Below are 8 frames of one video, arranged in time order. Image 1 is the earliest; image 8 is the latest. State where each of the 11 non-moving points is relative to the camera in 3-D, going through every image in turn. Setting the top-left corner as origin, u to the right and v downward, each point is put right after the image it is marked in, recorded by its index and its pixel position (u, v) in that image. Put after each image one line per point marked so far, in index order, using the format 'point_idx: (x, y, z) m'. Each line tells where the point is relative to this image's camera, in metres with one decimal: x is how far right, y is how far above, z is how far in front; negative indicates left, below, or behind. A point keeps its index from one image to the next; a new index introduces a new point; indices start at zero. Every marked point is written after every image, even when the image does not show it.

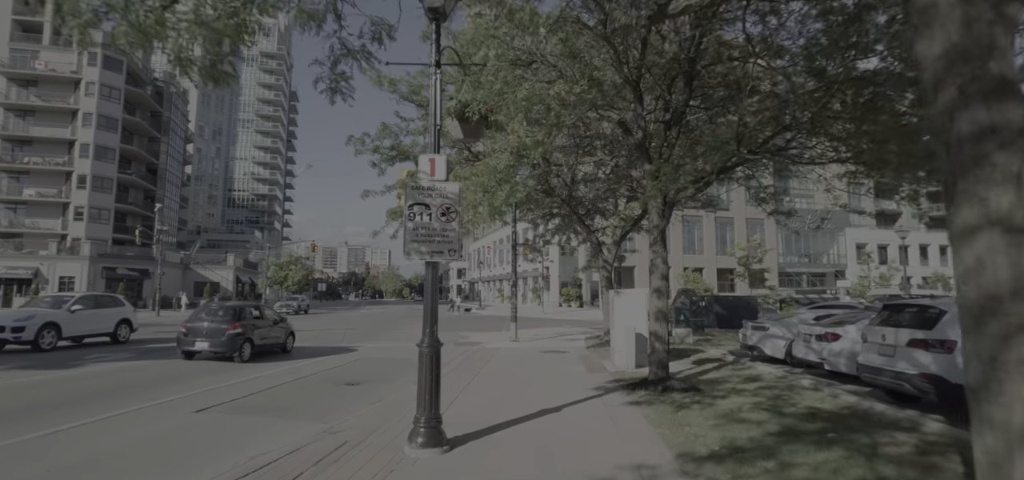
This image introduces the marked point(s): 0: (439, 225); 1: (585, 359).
0: (-0.8, +0.2, +5.3) m
1: (+2.0, -3.2, +12.3) m
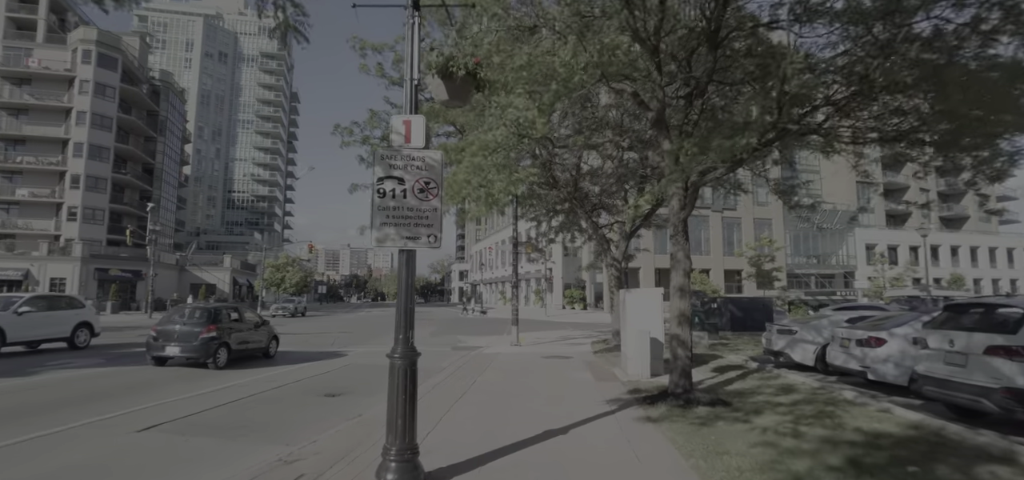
0: (-0.9, +0.3, +4.2) m
1: (+2.0, -3.1, +11.1) m
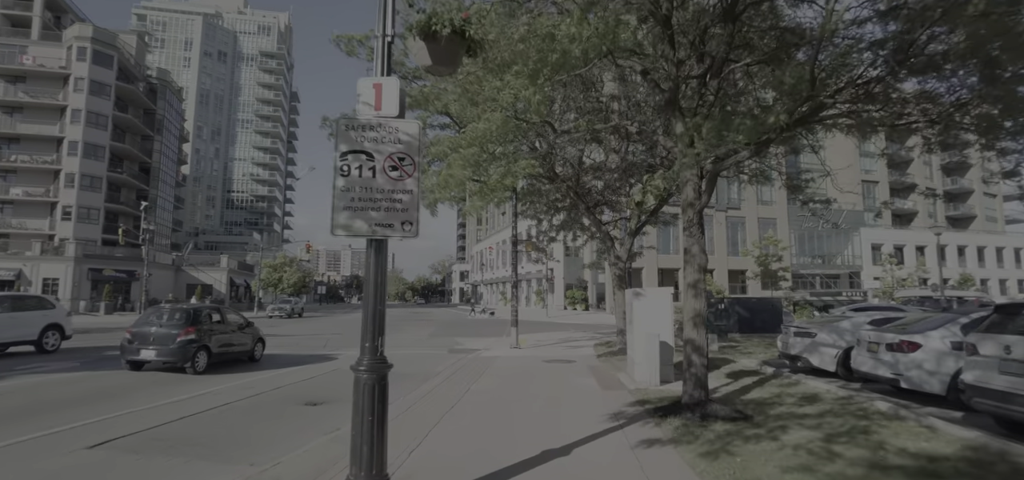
0: (-0.9, +0.4, +3.5) m
1: (+1.9, -3.0, +10.4) m
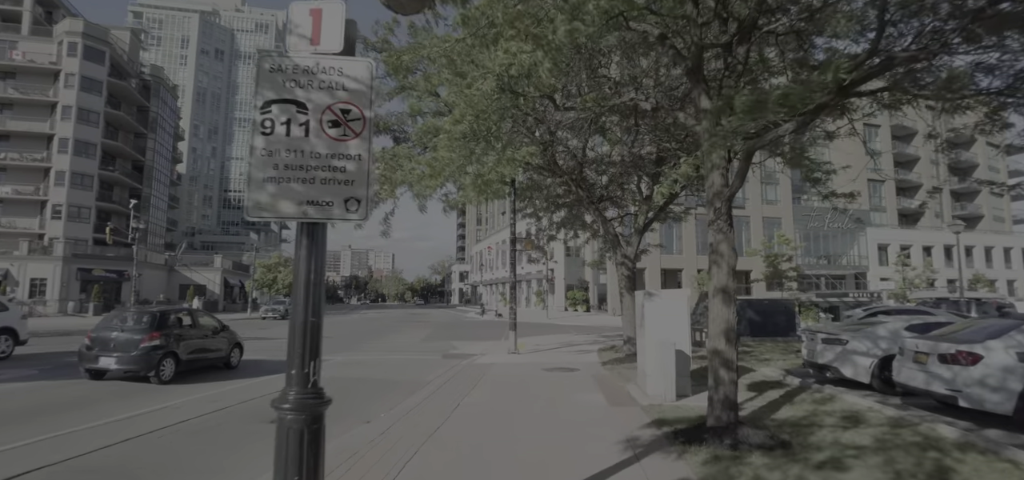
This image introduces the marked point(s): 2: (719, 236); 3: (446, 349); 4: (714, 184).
0: (-1.0, +0.5, +2.5) m
1: (+1.9, -2.9, +9.4) m
2: (+2.5, 0.0, +5.6) m
3: (-2.4, -4.0, +16.7) m
4: (+2.5, +0.7, +5.7) m
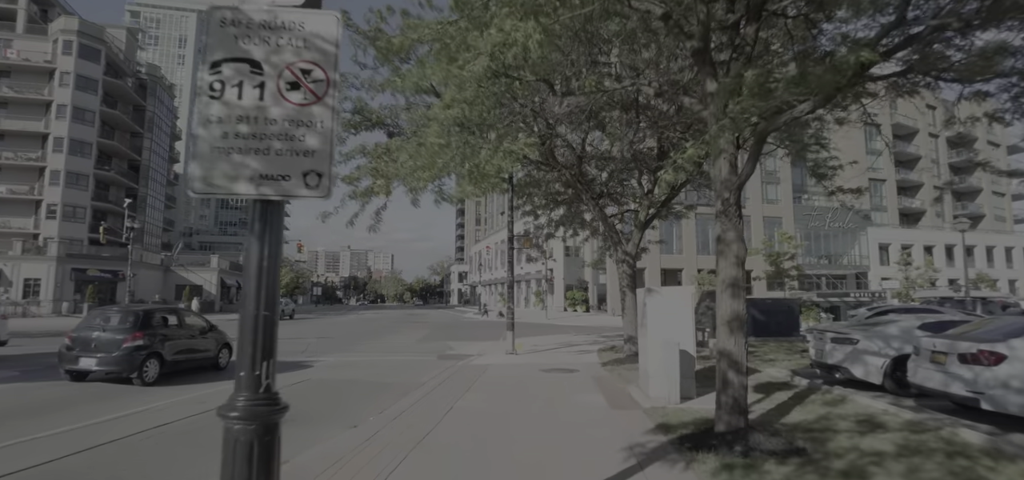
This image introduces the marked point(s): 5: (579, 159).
0: (-1.1, +0.6, +2.1) m
1: (+1.8, -2.9, +9.1) m
2: (+2.5, +0.1, +5.2) m
3: (-2.5, -3.9, +16.4) m
4: (+2.5, +0.8, +5.4) m
5: (+1.9, +2.2, +12.4) m
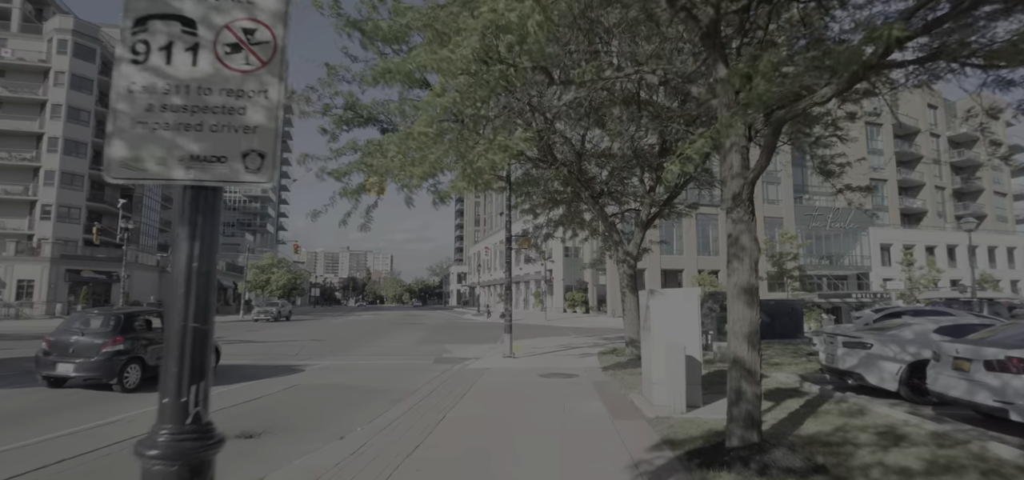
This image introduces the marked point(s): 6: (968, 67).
0: (-1.1, +0.6, +1.7) m
1: (+1.7, -2.9, +8.7) m
2: (+2.4, +0.2, +4.9) m
3: (-2.5, -3.9, +16.0) m
4: (+2.4, +0.8, +5.0) m
5: (+1.8, +2.2, +12.1) m
6: (+5.1, +1.9, +5.1) m
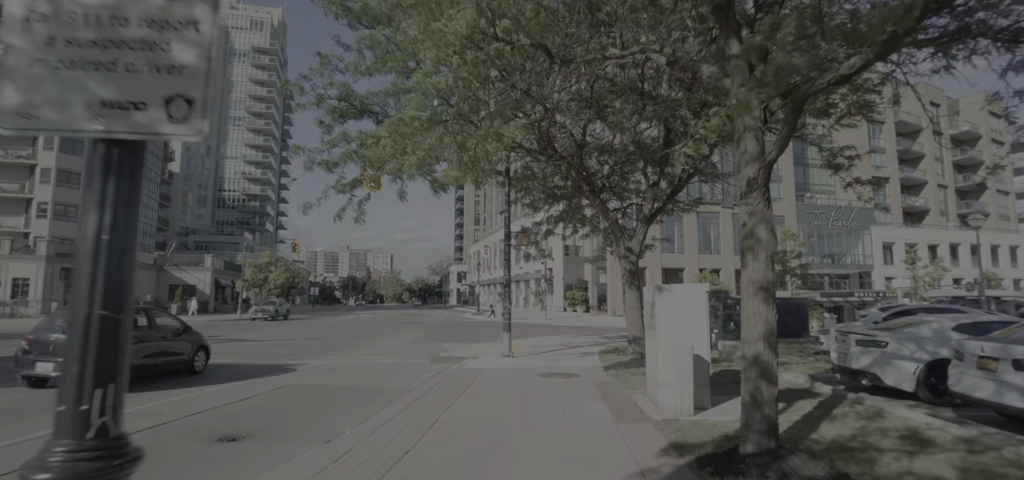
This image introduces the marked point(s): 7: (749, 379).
0: (-1.1, +0.7, +1.4) m
1: (+1.7, -2.7, +8.3) m
2: (+2.4, +0.3, +4.5) m
3: (-2.6, -3.8, +15.6) m
4: (+2.4, +0.9, +4.6) m
5: (+1.8, +2.3, +11.7) m
6: (+5.0, +2.0, +4.7) m
7: (+2.3, -1.3, +4.3) m
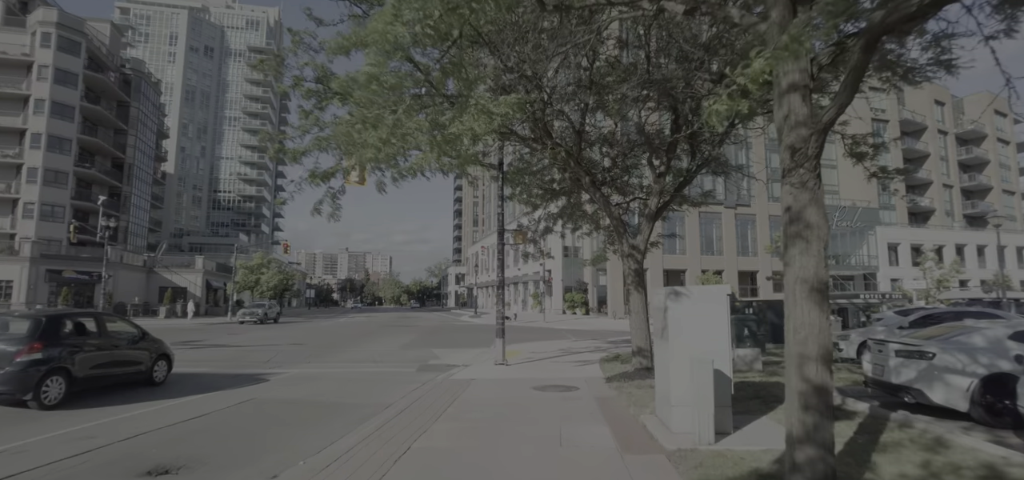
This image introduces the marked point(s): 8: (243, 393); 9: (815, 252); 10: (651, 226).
0: (-1.3, +0.8, +0.4) m
1: (+1.6, -2.7, +7.3) m
2: (+2.2, +0.3, +3.5) m
3: (-2.7, -3.8, +14.6) m
4: (+2.2, +1.0, +3.6) m
5: (+1.6, +2.4, +10.7) m
6: (+4.9, +2.1, +3.7) m
7: (+2.1, -1.2, +3.3) m
8: (-5.7, -3.2, +9.9) m
9: (+2.2, 0.0, +3.4) m
10: (+3.4, +0.3, +11.0) m
